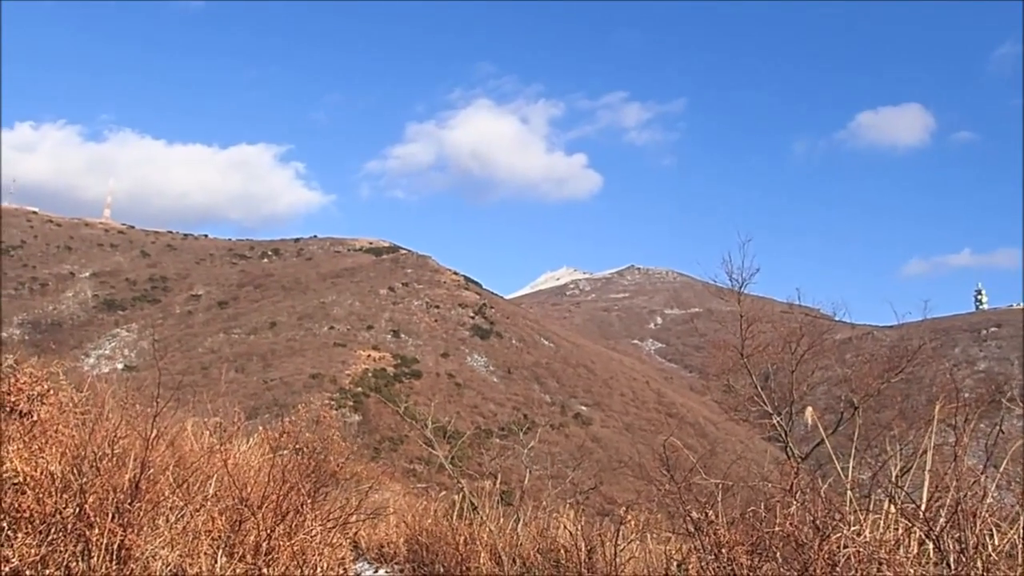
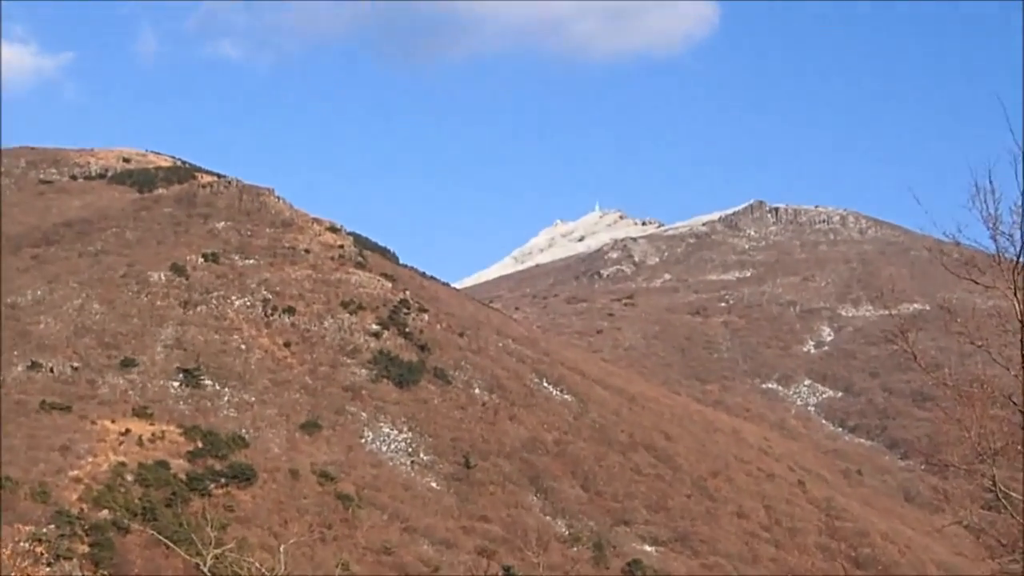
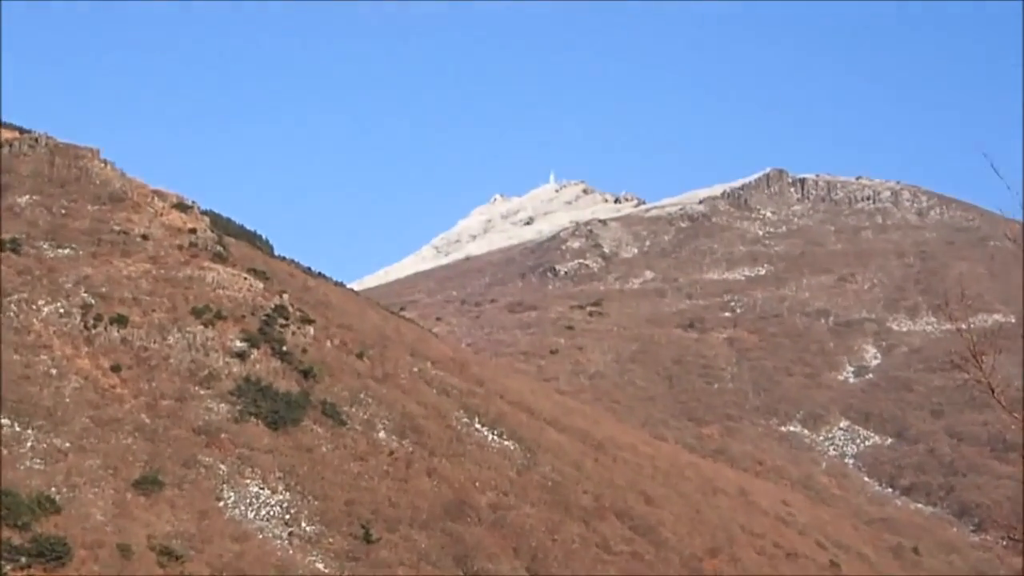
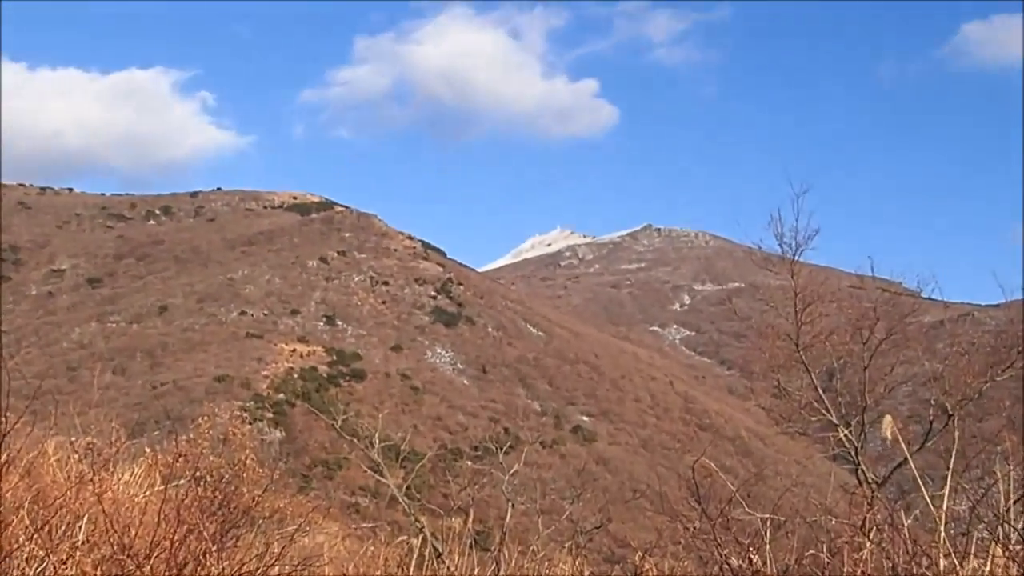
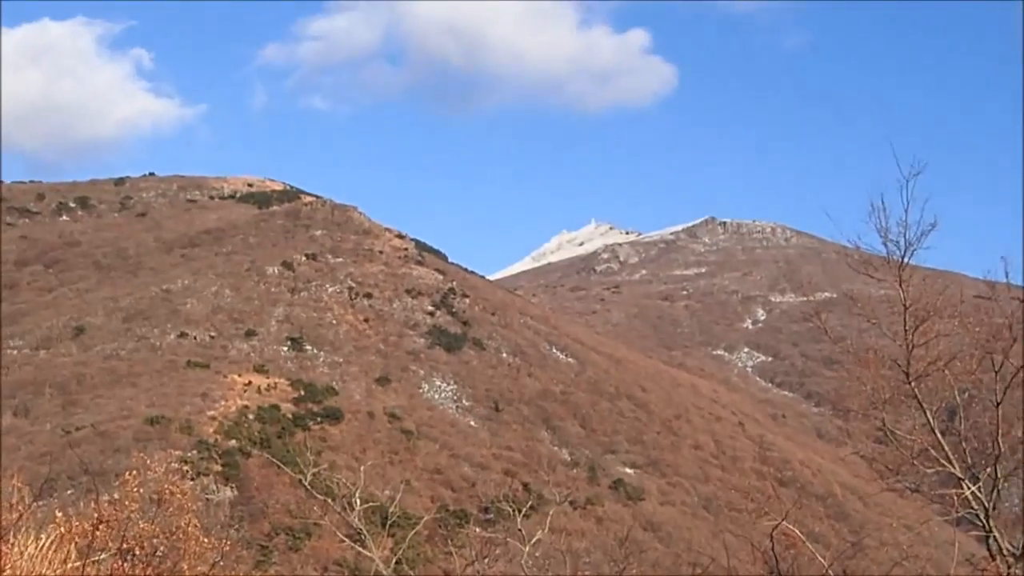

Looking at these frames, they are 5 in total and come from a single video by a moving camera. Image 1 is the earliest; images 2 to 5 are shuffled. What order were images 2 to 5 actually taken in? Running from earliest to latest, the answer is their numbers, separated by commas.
4, 5, 2, 3
